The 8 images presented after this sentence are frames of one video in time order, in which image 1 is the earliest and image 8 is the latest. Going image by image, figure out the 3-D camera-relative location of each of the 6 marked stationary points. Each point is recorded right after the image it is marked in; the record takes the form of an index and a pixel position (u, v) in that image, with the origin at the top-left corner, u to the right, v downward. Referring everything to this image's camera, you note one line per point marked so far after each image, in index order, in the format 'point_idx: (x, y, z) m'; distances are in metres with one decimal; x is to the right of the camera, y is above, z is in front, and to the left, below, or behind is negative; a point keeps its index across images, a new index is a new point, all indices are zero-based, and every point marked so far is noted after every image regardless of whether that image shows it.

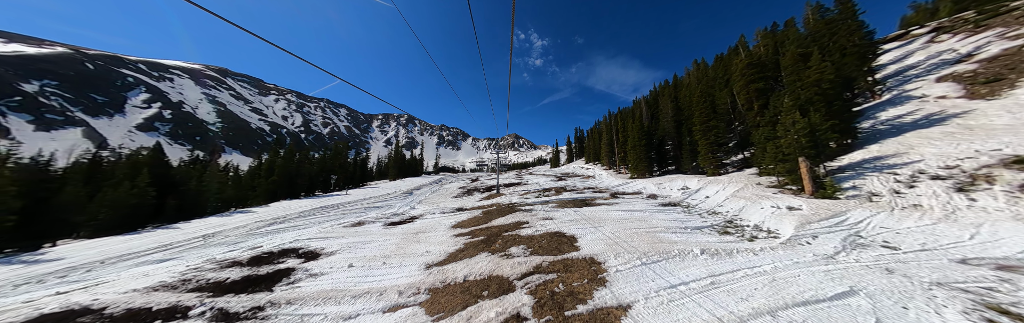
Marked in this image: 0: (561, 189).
0: (+4.1, -2.5, +15.9) m
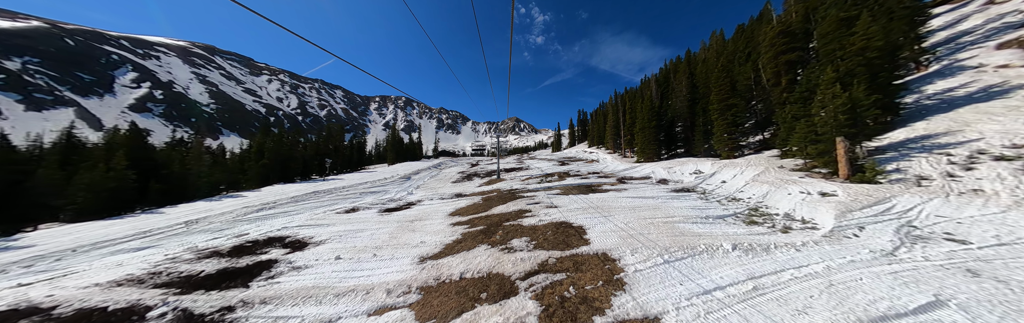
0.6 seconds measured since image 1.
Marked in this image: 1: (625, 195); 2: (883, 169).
0: (+4.2, -1.1, +15.2) m
1: (+5.2, -1.6, +8.7) m
2: (+13.3, -0.3, +6.7) m
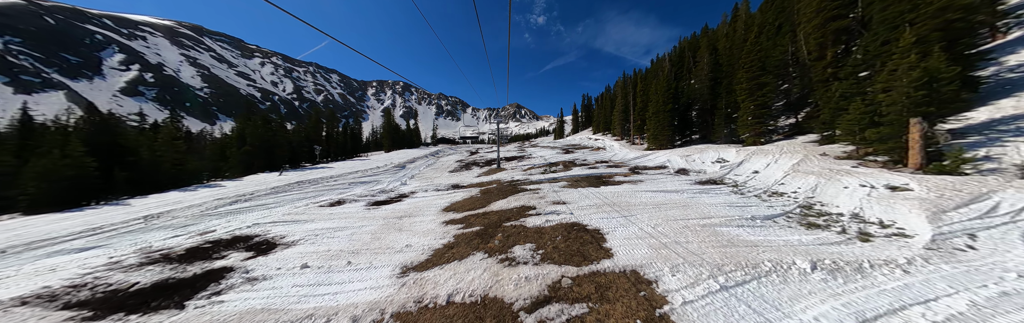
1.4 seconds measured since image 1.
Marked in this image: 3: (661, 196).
0: (+4.3, -0.1, +14.1) m
1: (+5.3, -1.1, +7.6) m
2: (+13.3, +0.1, +5.5) m
3: (+5.2, -1.2, +6.7) m
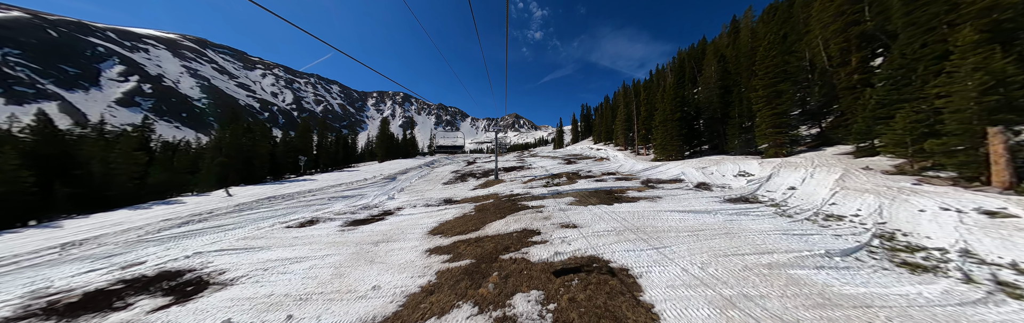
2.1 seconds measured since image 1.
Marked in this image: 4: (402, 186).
0: (+4.2, -1.0, +12.9) m
1: (+5.2, -1.5, +6.4) m
2: (+13.3, -0.2, +4.5) m
3: (+5.2, -1.7, +5.5) m
4: (-8.4, -1.9, +14.4) m
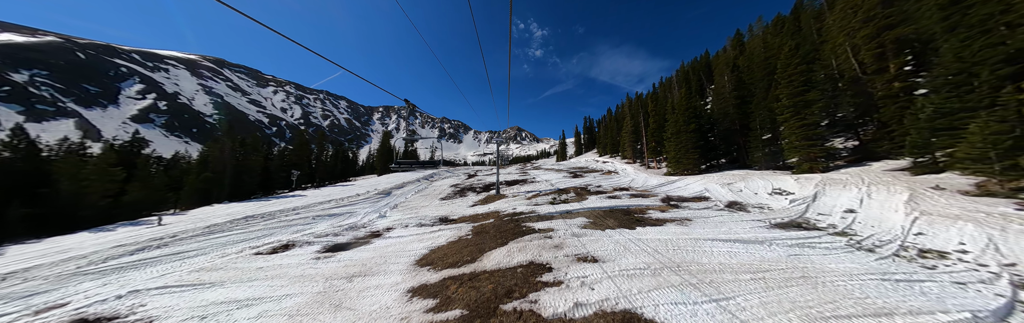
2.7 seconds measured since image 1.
0: (+4.4, -1.8, +11.8) m
1: (+5.3, -2.0, +5.3) m
2: (+13.3, -0.5, +3.3) m
3: (+5.3, -2.0, +4.3) m
4: (-8.2, -2.9, +13.4) m
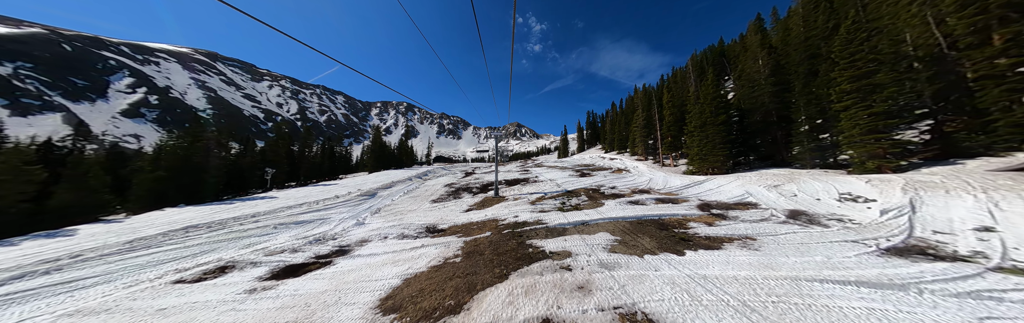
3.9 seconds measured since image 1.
0: (+4.4, -1.7, +10.2) m
1: (+5.4, -2.0, +3.6) m
2: (+13.4, -0.6, +1.6) m
3: (+5.4, -2.1, +2.7) m
4: (-8.2, -2.7, +11.7) m
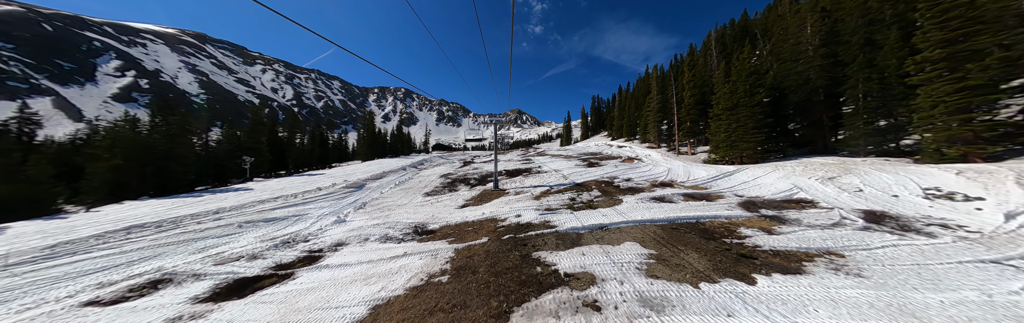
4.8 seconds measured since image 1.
0: (+4.5, -1.2, +8.9) m
1: (+5.4, -1.9, +2.4) m
2: (+13.4, -0.6, +0.3) m
3: (+5.4, -2.0, +1.4) m
4: (-8.1, -2.1, +10.6) m
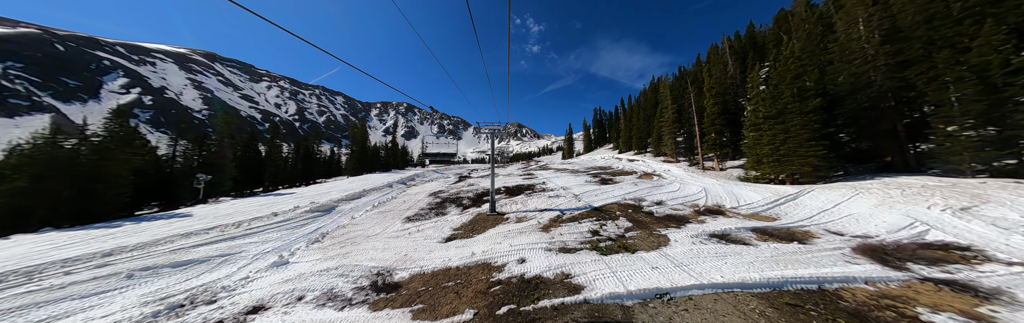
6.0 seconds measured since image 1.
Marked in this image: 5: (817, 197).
0: (+4.5, -1.9, +6.9) m
1: (+5.4, -2.1, +0.3) m
2: (+13.5, -0.7, -1.7) m
3: (+5.4, -2.2, -0.6) m
4: (-8.1, -2.9, +8.5) m
5: (+10.5, -1.1, +6.5) m
